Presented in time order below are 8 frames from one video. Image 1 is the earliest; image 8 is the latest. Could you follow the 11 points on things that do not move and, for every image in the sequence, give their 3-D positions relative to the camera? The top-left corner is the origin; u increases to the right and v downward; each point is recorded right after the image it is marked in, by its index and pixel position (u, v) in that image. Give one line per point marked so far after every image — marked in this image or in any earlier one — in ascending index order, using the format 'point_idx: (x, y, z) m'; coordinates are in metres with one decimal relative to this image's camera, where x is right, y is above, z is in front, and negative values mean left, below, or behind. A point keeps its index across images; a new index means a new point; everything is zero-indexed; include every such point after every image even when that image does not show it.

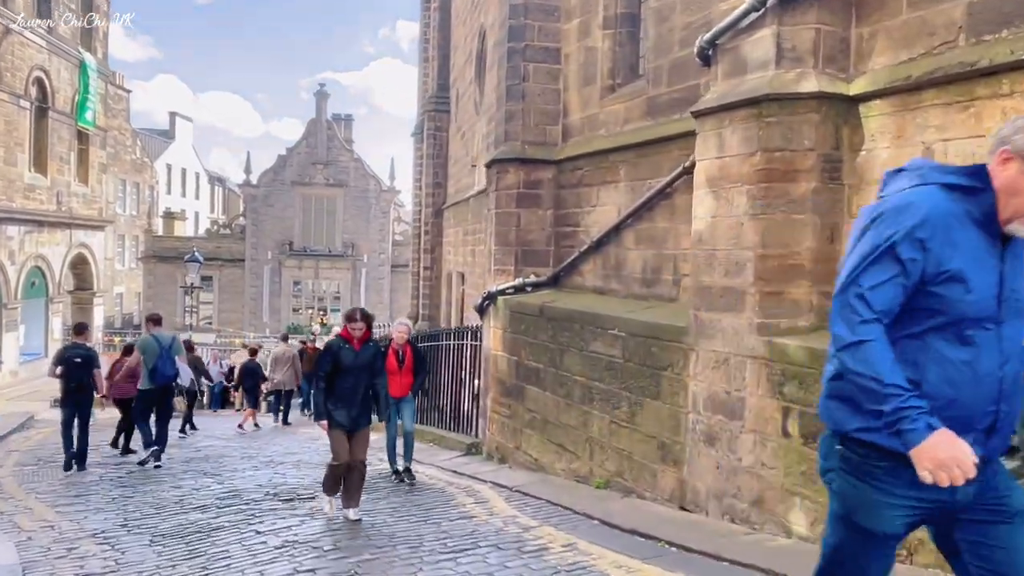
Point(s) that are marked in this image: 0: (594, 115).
0: (+0.8, +1.6, +7.7) m
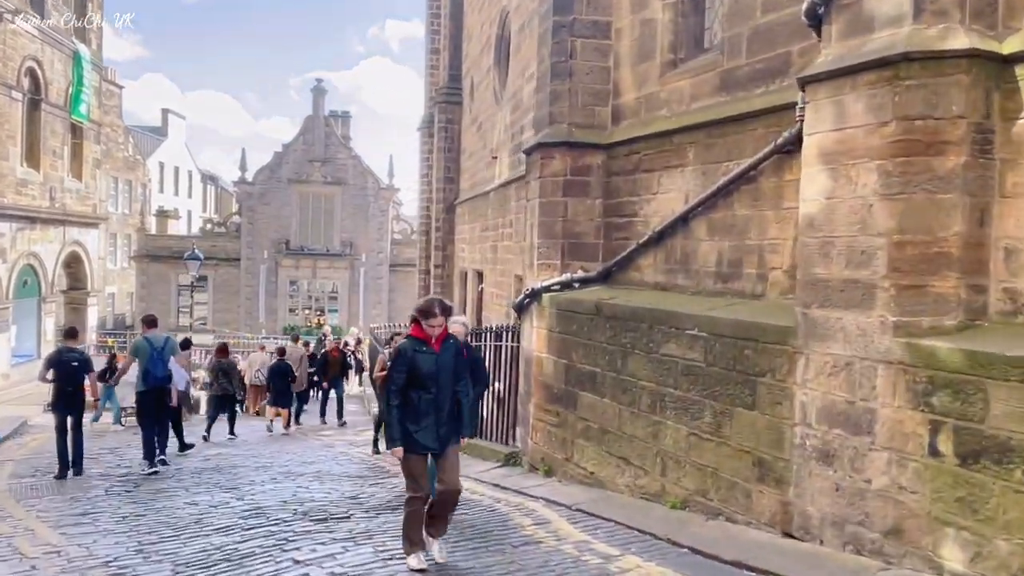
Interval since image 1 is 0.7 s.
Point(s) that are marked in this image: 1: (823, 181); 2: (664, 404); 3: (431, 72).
0: (+1.2, +1.7, +7.0) m
1: (+1.7, +0.6, +4.5) m
2: (+1.1, -0.8, +5.8) m
3: (-1.9, +5.3, +19.9) m
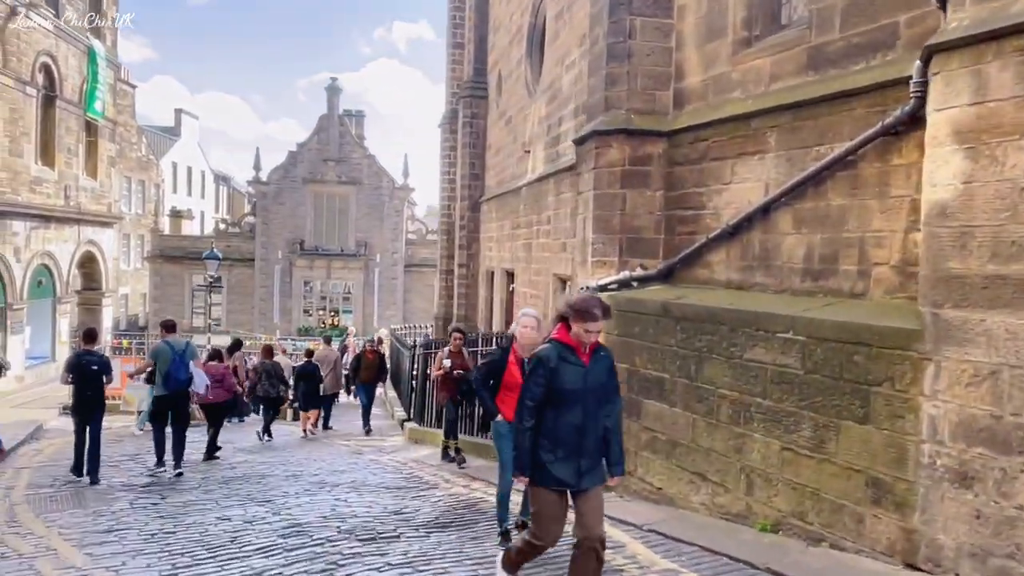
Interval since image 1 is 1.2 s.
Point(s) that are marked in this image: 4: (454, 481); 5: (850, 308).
0: (+1.7, +1.7, +6.4) m
1: (+2.1, +0.6, +3.9) m
2: (+1.5, -0.8, +5.2) m
3: (-1.3, +5.3, +19.3) m
4: (-0.6, -2.0, +8.3) m
5: (+2.0, -0.1, +4.8) m
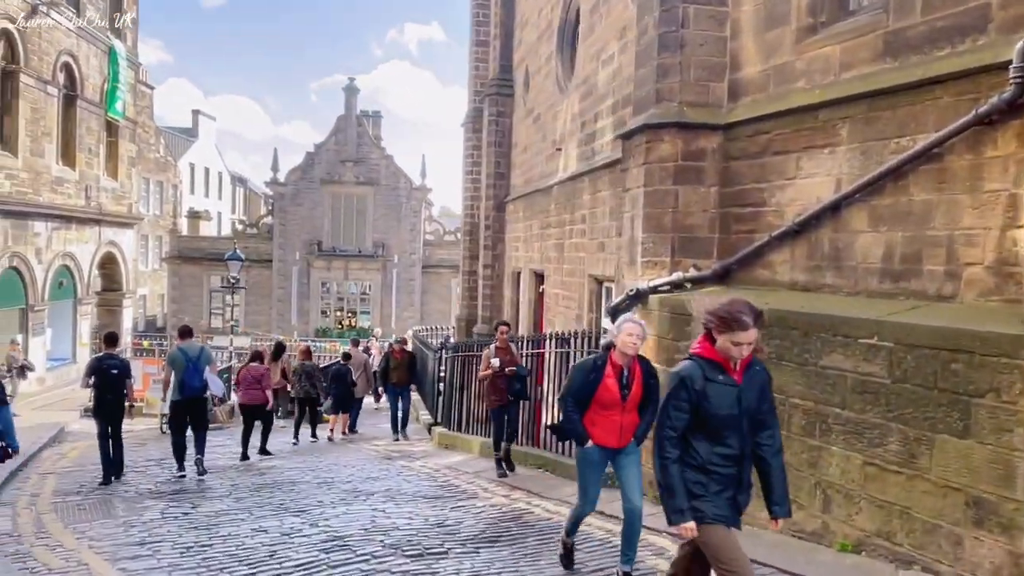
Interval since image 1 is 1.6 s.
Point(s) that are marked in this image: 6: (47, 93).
0: (+2.0, +1.7, +6.1) m
1: (+2.5, +0.6, +3.5) m
2: (+1.9, -0.8, +4.9) m
3: (-0.7, +5.2, +19.1) m
4: (-0.2, -2.0, +8.0) m
5: (+2.4, -0.1, +4.5) m
6: (-10.7, +4.5, +18.7) m
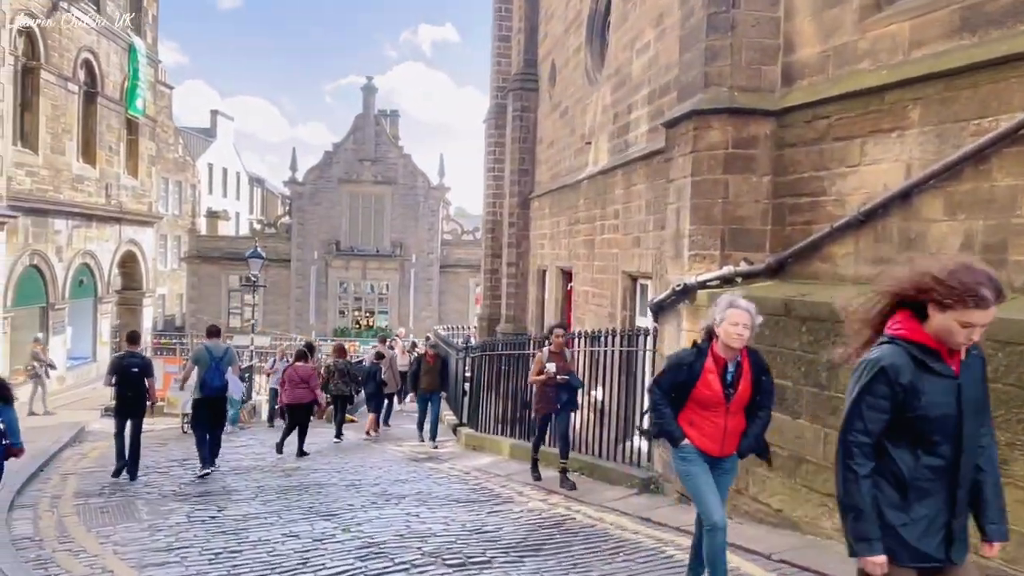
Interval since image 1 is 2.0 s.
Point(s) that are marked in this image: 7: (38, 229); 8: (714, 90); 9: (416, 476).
0: (+2.4, +1.7, +5.8) m
1: (+2.7, +0.6, +3.2) m
2: (+2.2, -0.8, +4.5) m
3: (-0.2, +5.3, +18.8) m
4: (+0.1, -1.9, +7.6) m
5: (+2.6, -0.1, +4.1) m
6: (-10.1, +4.5, +18.6) m
7: (-10.0, +1.2, +17.3) m
8: (+1.6, +1.5, +6.3) m
9: (-1.1, -2.1, +9.2) m
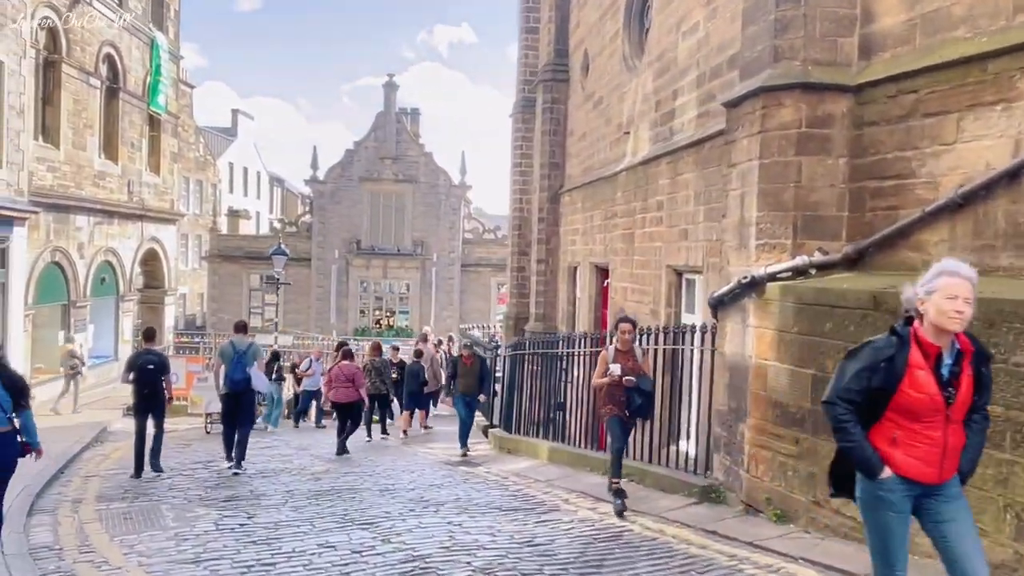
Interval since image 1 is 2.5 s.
0: (+2.7, +1.8, +5.2) m
1: (+3.0, +0.7, +2.6) m
2: (+2.5, -0.7, +4.0) m
3: (+0.5, +5.3, +18.3) m
4: (+0.6, -1.9, +7.2) m
5: (+3.0, 0.0, +3.6) m
6: (-9.5, +4.6, +18.3) m
7: (-9.4, +1.3, +17.0) m
8: (+1.9, +1.6, +5.8) m
9: (-0.6, -2.0, +8.7) m
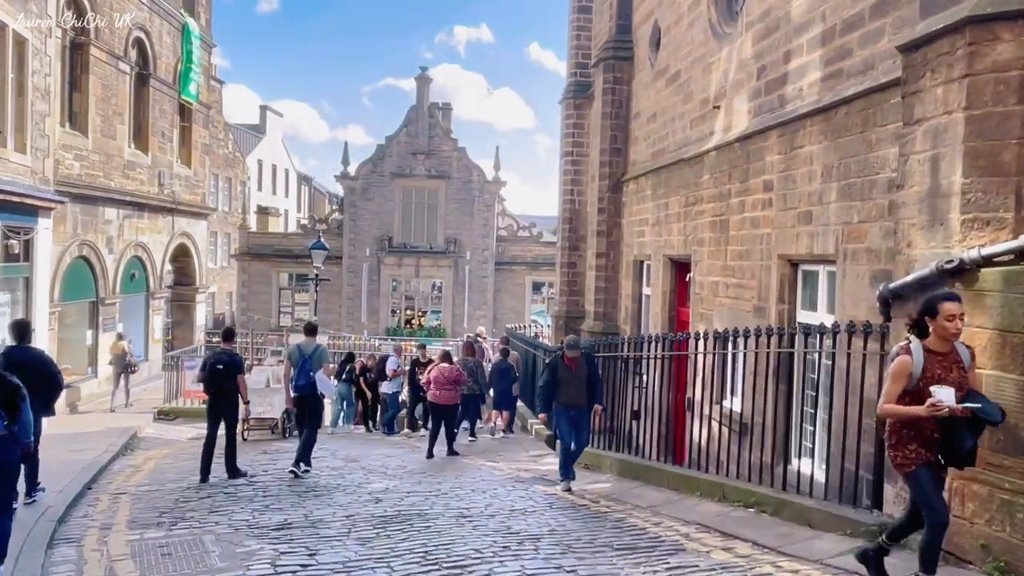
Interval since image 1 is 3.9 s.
0: (+3.5, +1.8, +3.9) m
1: (+3.7, +0.8, +1.3) m
2: (+3.2, -0.7, +2.7) m
3: (+1.6, +5.4, +17.0) m
4: (+1.4, -1.8, +5.9) m
5: (+3.7, 0.0, +2.3) m
6: (-8.4, +4.6, +17.3) m
7: (-8.3, +1.4, +16.0) m
8: (+2.7, +1.7, +4.5) m
9: (+0.2, -2.0, +7.5) m
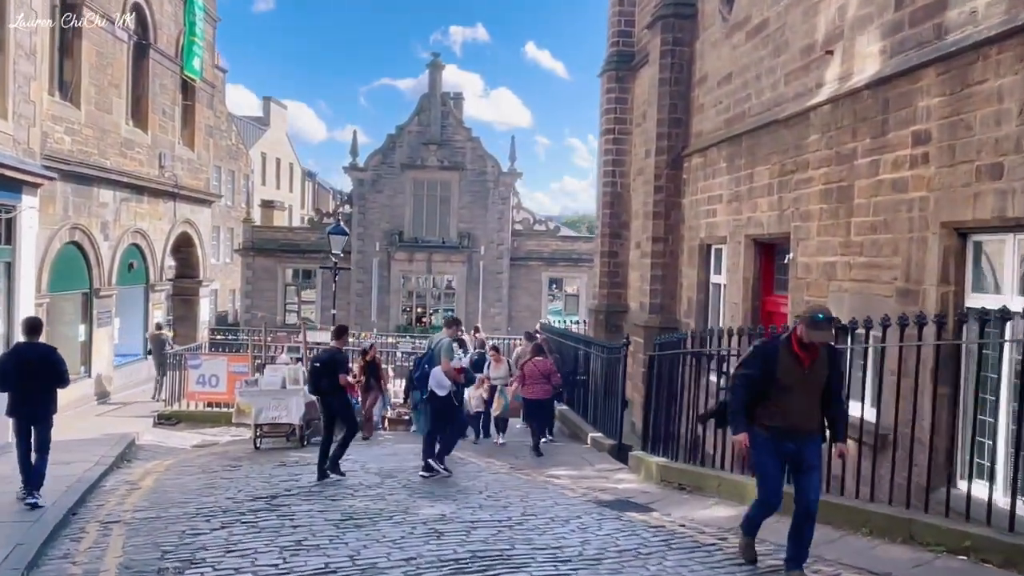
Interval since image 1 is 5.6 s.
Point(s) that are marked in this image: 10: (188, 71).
0: (+4.2, +2.0, +2.2) m
1: (+4.4, +0.9, -0.4) m
2: (+3.9, -0.5, +1.0) m
3: (+2.3, +5.6, +15.3) m
4: (+2.1, -1.6, +4.2) m
5: (+4.4, +0.2, +0.6) m
6: (-7.6, +4.8, +15.7) m
7: (-7.6, +1.6, +14.3) m
8: (+3.4, +1.8, +2.8) m
9: (+1.0, -1.8, +5.8) m
10: (-7.7, +5.1, +19.2) m
